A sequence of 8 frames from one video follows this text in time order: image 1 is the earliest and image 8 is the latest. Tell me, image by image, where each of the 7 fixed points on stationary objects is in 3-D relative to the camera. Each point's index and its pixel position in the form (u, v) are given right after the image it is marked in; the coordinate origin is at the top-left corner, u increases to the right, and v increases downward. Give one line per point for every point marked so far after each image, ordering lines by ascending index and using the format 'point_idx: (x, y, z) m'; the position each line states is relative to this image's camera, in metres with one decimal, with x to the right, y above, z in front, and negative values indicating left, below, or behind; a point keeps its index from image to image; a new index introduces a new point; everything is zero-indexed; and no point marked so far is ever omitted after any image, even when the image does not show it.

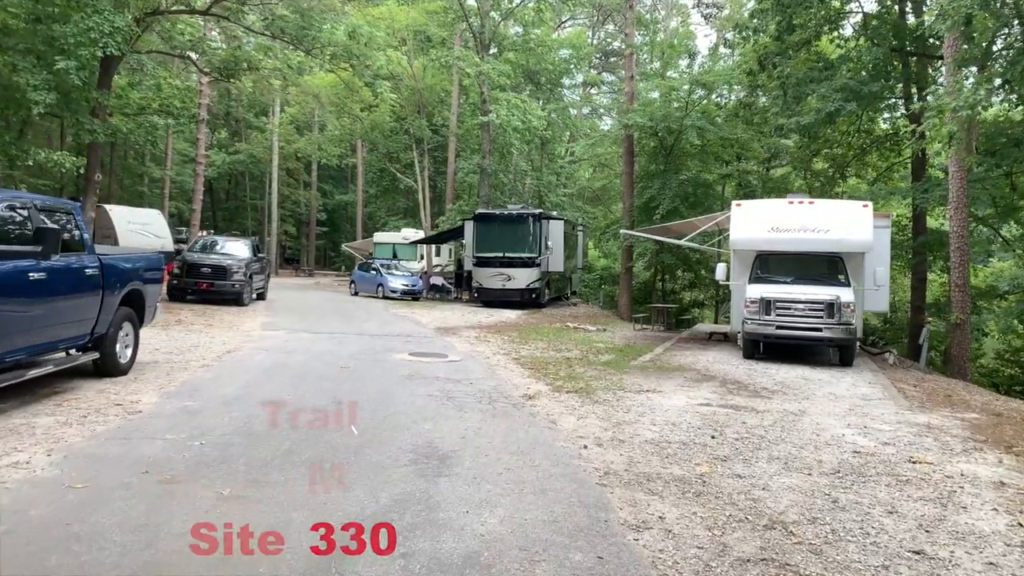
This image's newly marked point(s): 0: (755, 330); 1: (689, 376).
0: (+3.9, -0.7, +12.6) m
1: (+2.4, -1.2, +10.6) m
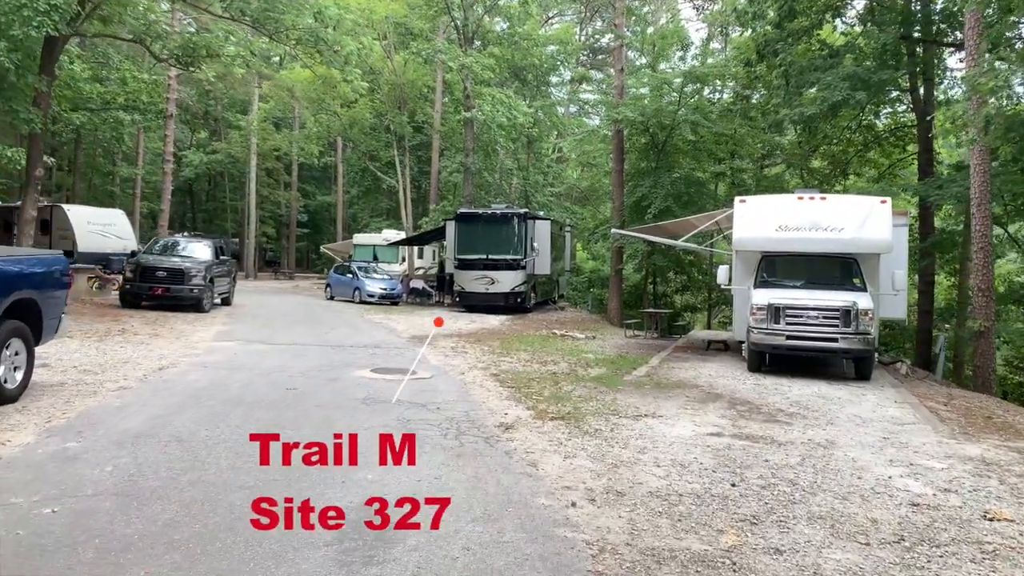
0: (+3.6, -0.8, +11.3) m
1: (+2.1, -1.3, +9.2) m
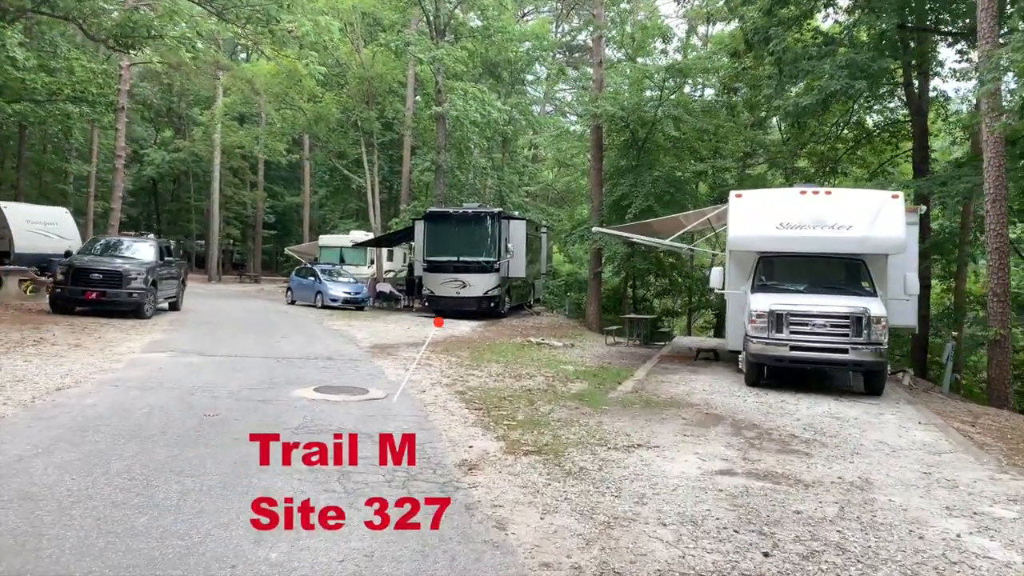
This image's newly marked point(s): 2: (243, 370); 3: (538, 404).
0: (+3.2, -0.8, +10.0) m
1: (+1.8, -1.3, +7.9) m
2: (-3.3, -1.0, +9.7) m
3: (+0.3, -1.2, +8.5) m
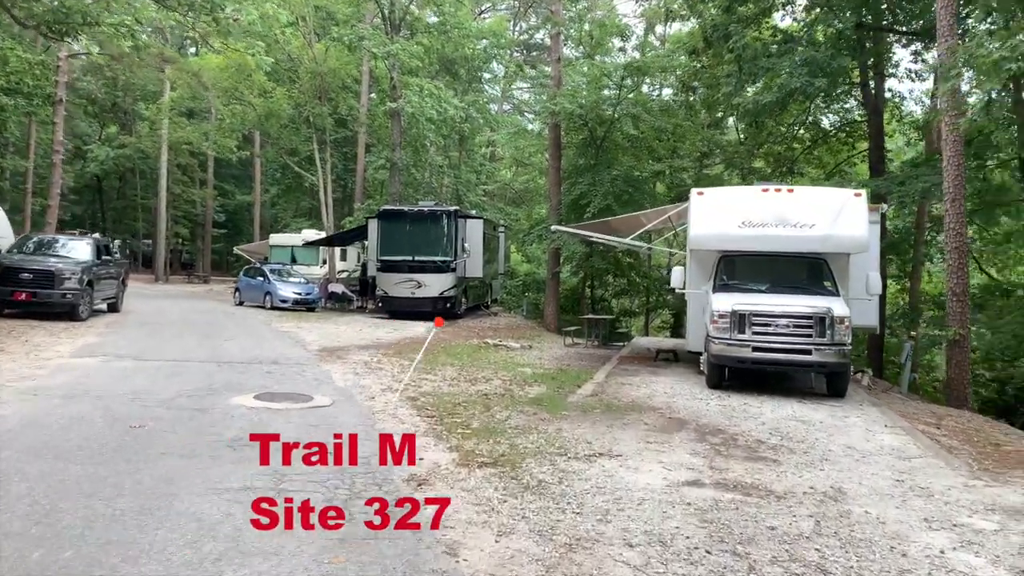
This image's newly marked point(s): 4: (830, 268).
0: (+2.7, -0.8, +9.8) m
1: (+1.4, -1.3, +7.6) m
2: (-3.8, -1.0, +9.1) m
3: (-0.2, -1.2, +8.0) m
4: (+4.3, +0.3, +10.6) m
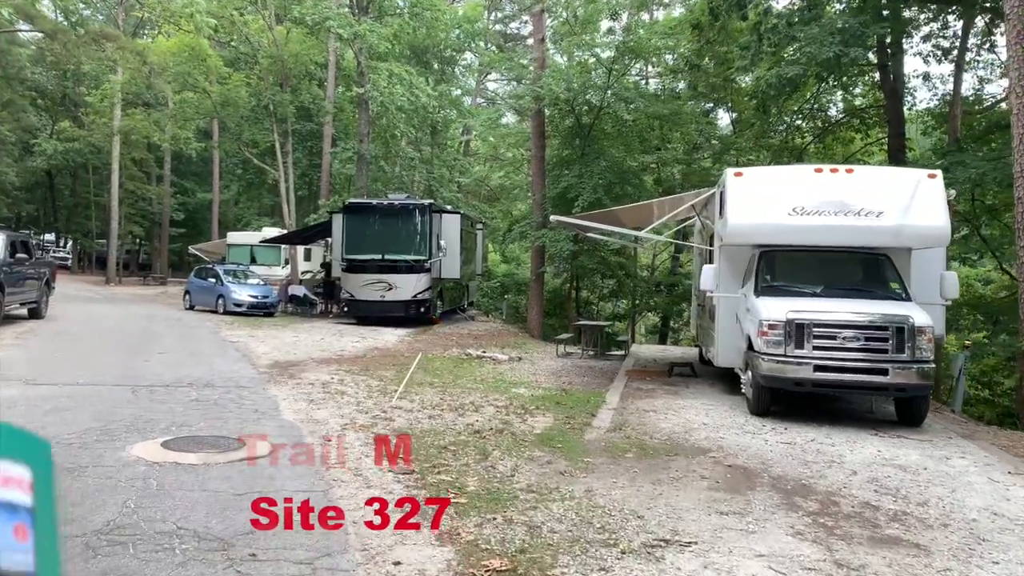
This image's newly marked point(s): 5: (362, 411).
0: (+2.6, -0.8, +7.8) m
1: (+1.4, -1.3, +5.6) m
2: (-3.8, -1.0, +6.8) m
3: (-0.1, -1.3, +6.0) m
4: (+4.2, +0.2, +8.7) m
5: (-1.4, -1.2, +7.4) m
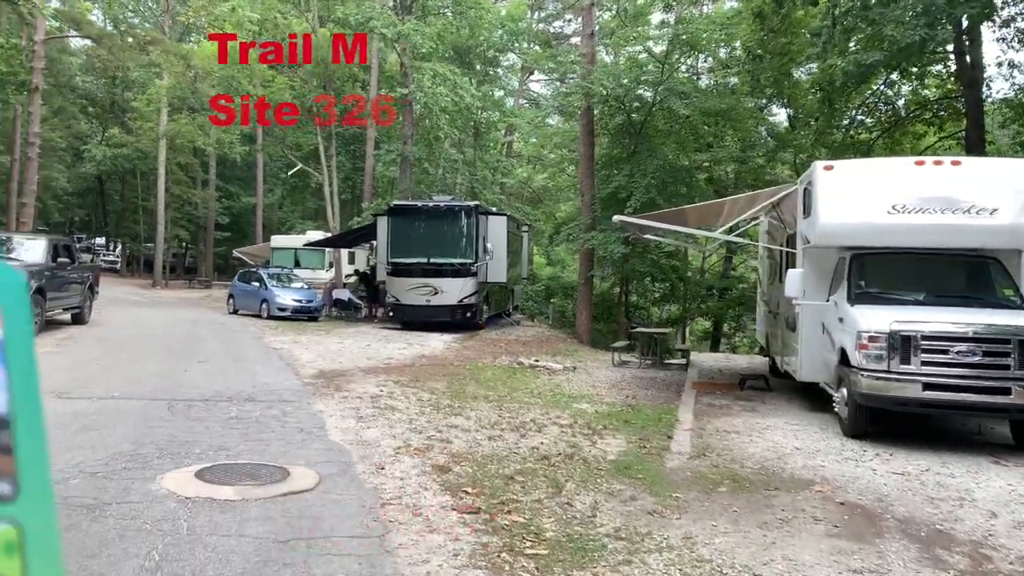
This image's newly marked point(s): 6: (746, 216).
0: (+3.2, -0.9, +6.9) m
1: (+1.9, -1.4, +4.7) m
2: (-3.3, -1.1, +6.3) m
3: (+0.4, -1.3, +5.2) m
4: (+4.9, +0.2, +7.7) m
5: (-0.8, -1.2, +6.7) m
6: (+3.3, +1.0, +11.0) m
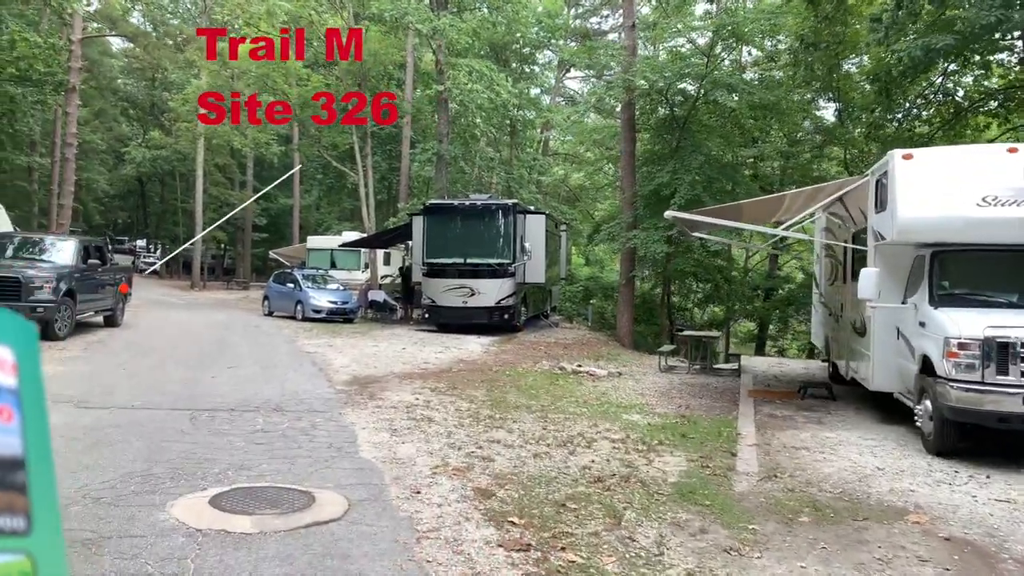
0: (+3.6, -0.9, +6.2) m
1: (+2.2, -1.4, +4.1) m
2: (-2.9, -1.1, +5.8) m
3: (+0.7, -1.3, +4.6) m
4: (+5.3, +0.2, +6.9) m
5: (-0.5, -1.2, +6.2) m
6: (+3.9, +1.0, +10.3) m
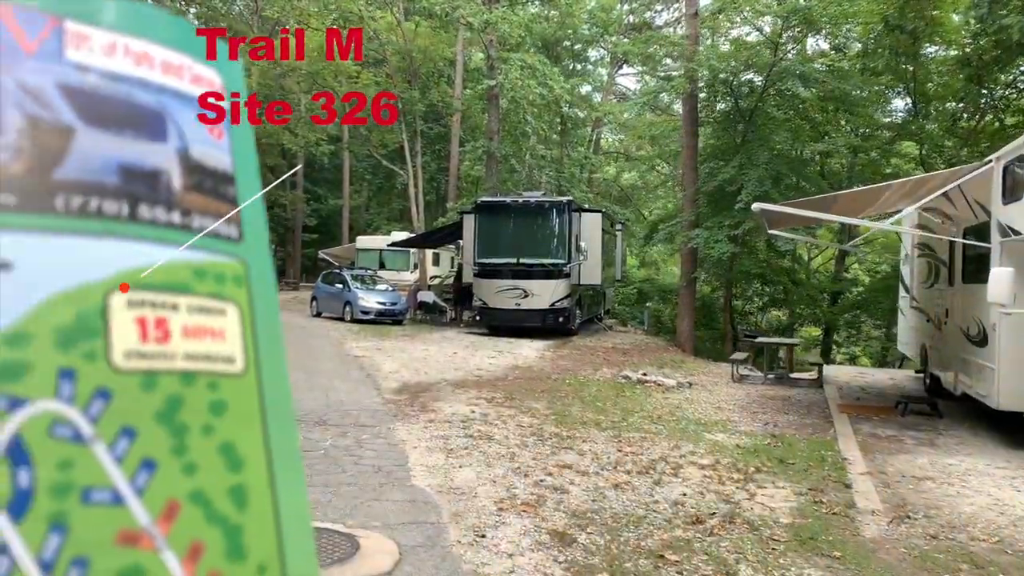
0: (+4.1, -0.9, +5.1) m
1: (+2.6, -1.4, +3.1) m
2: (-2.4, -1.1, +5.1) m
3: (+1.1, -1.3, +3.7) m
4: (+5.8, +0.1, +5.7) m
5: (+0.1, -1.2, +5.3) m
6: (+4.6, +1.0, +9.2) m
